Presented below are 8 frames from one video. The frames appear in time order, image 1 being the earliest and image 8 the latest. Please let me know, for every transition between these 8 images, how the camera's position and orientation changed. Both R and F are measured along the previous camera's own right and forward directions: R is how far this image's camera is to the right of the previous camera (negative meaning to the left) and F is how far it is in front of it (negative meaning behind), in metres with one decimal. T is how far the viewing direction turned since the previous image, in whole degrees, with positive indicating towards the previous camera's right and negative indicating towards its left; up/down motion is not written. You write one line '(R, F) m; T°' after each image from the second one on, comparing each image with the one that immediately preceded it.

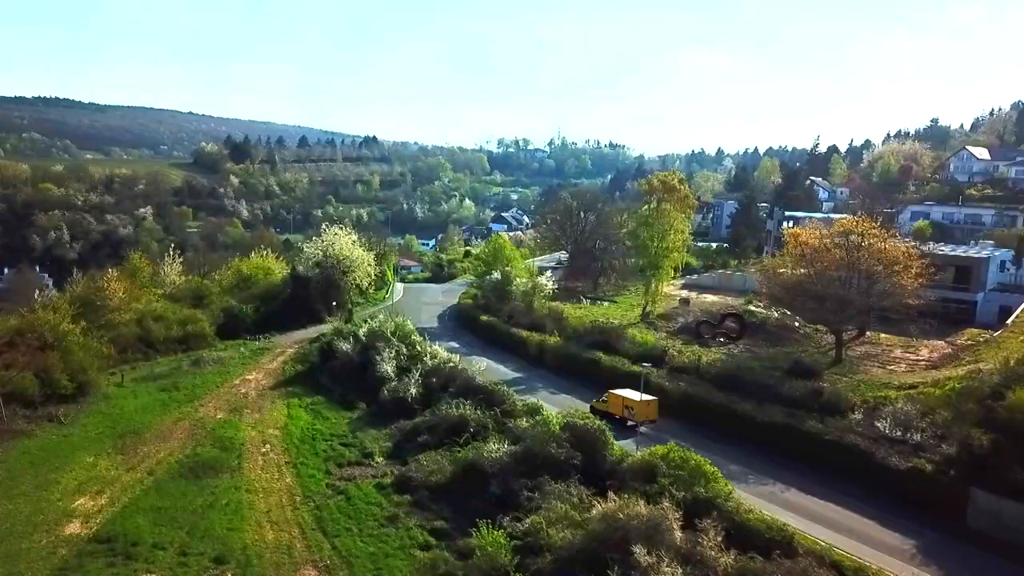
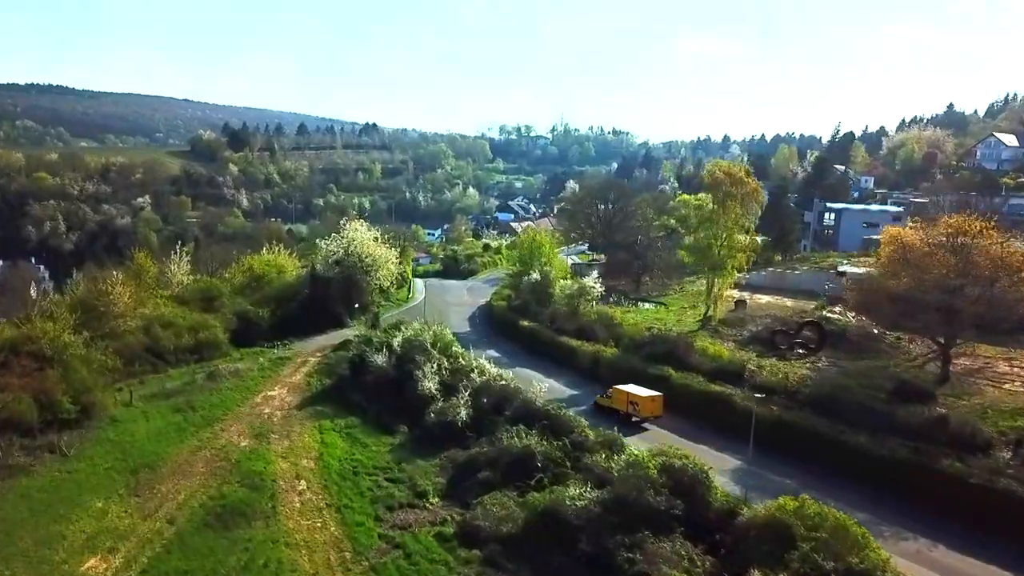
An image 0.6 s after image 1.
(-2.3, +3.8) m; 0°
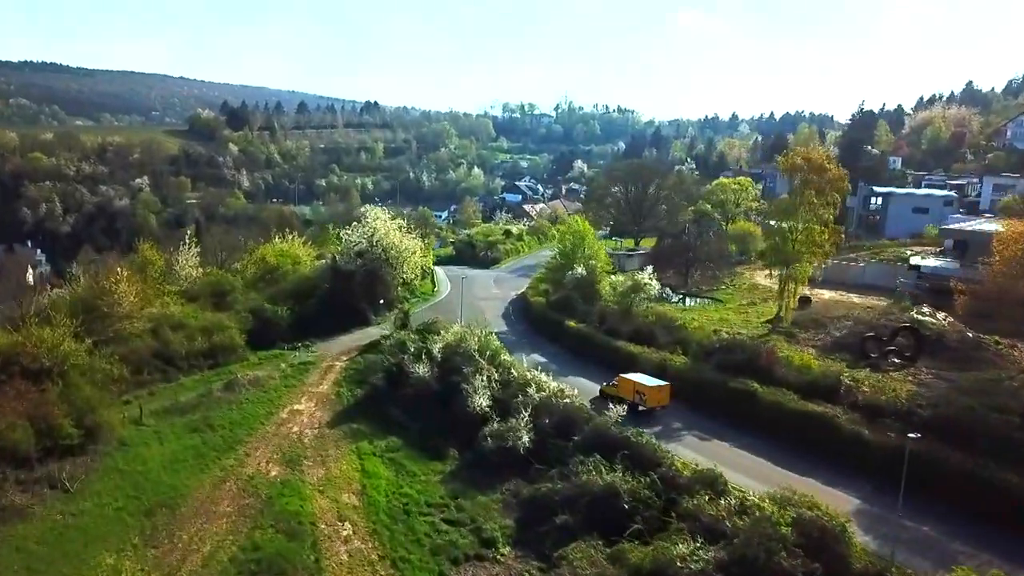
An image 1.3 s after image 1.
(-2.1, +3.7) m; 0°
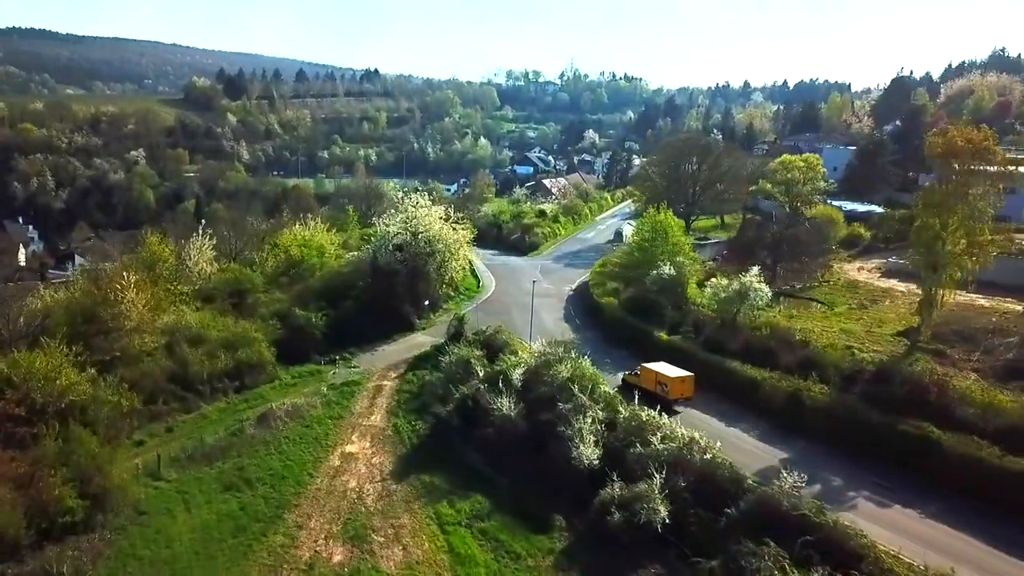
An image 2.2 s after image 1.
(-3.1, +5.6) m; 0°
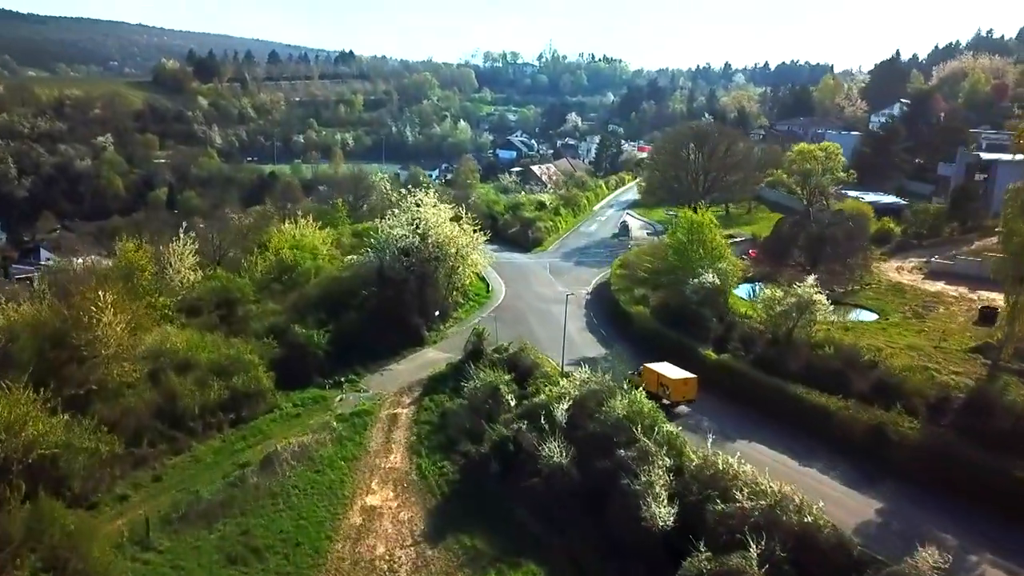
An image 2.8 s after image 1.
(-1.8, +3.4) m; +2°
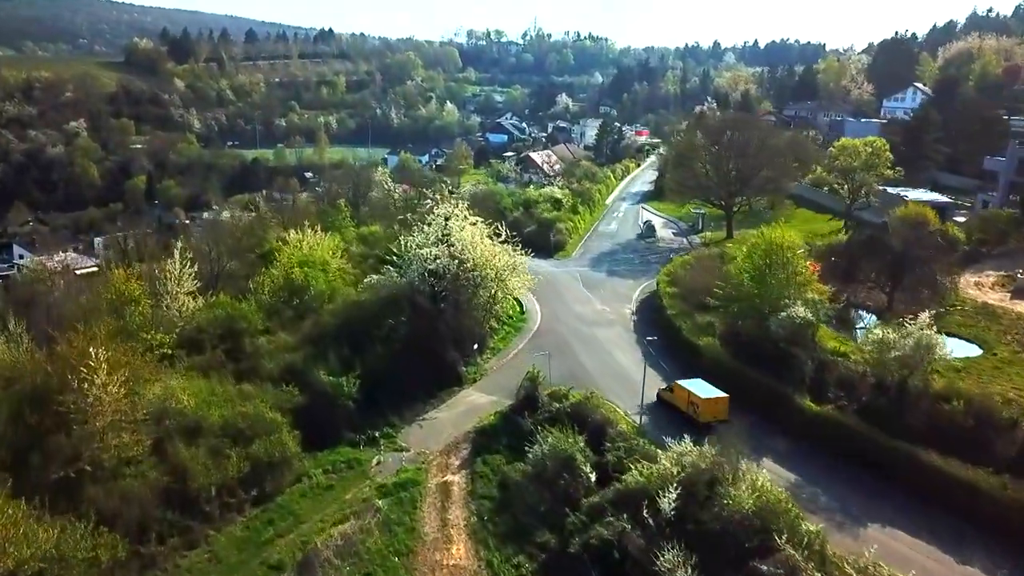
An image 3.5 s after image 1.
(-2.5, +4.2) m; +1°
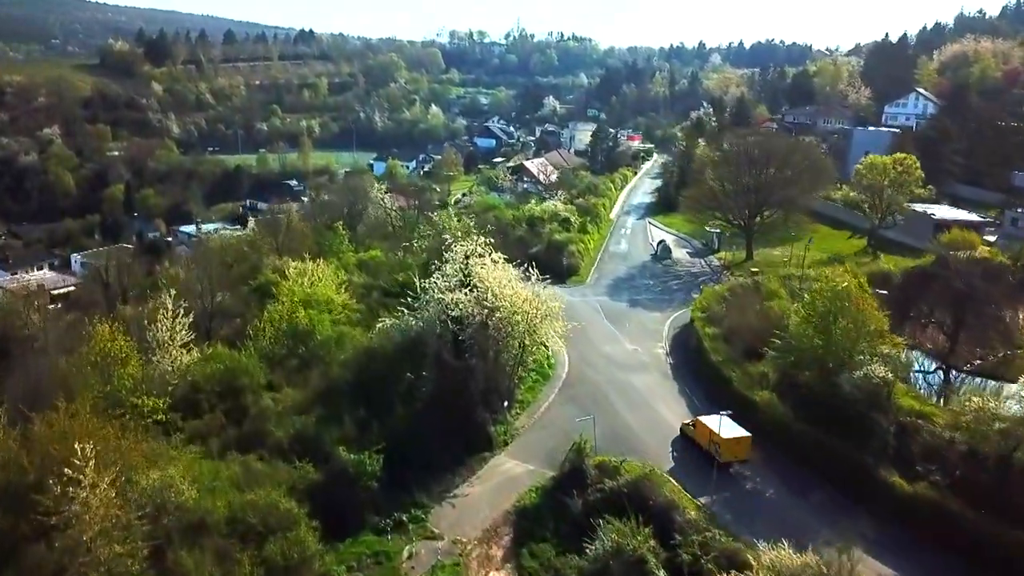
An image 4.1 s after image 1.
(-1.7, +3.0) m; +1°
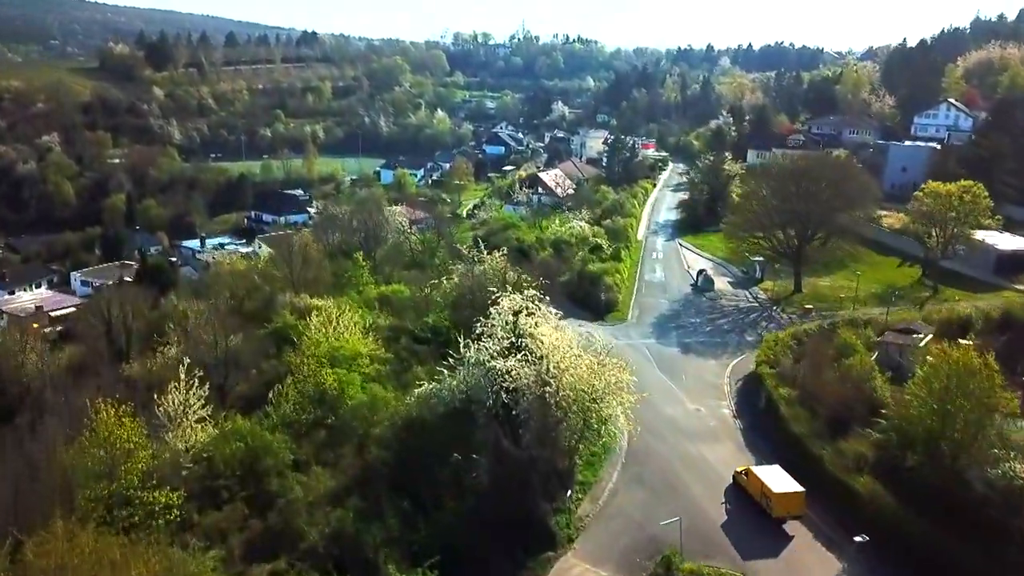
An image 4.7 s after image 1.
(-1.8, +3.4) m; 0°
